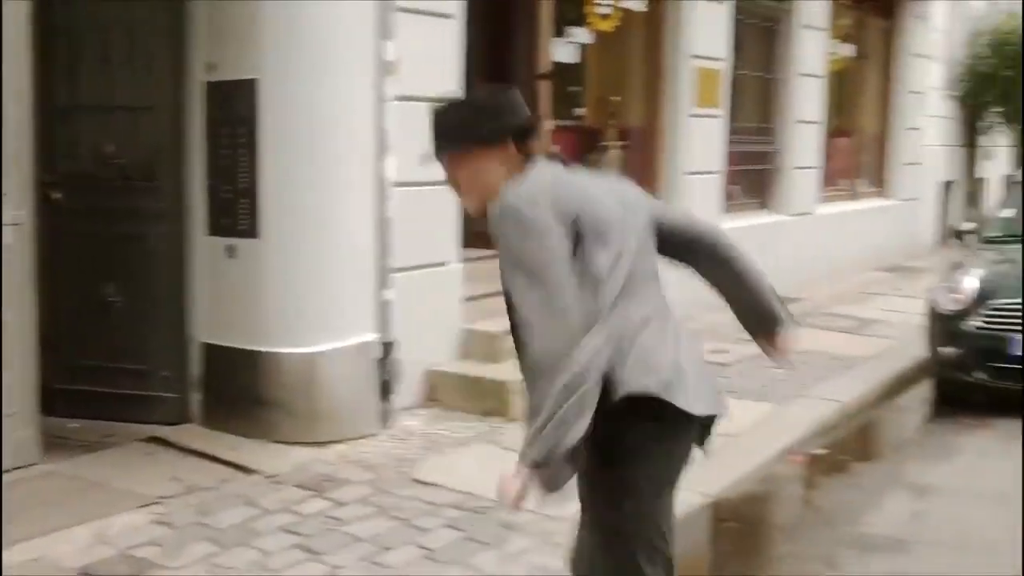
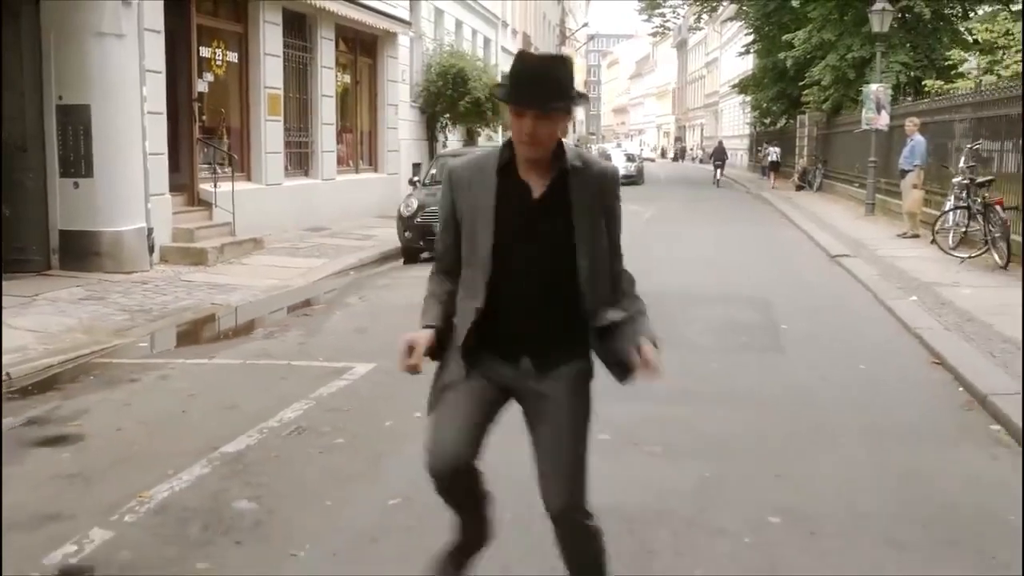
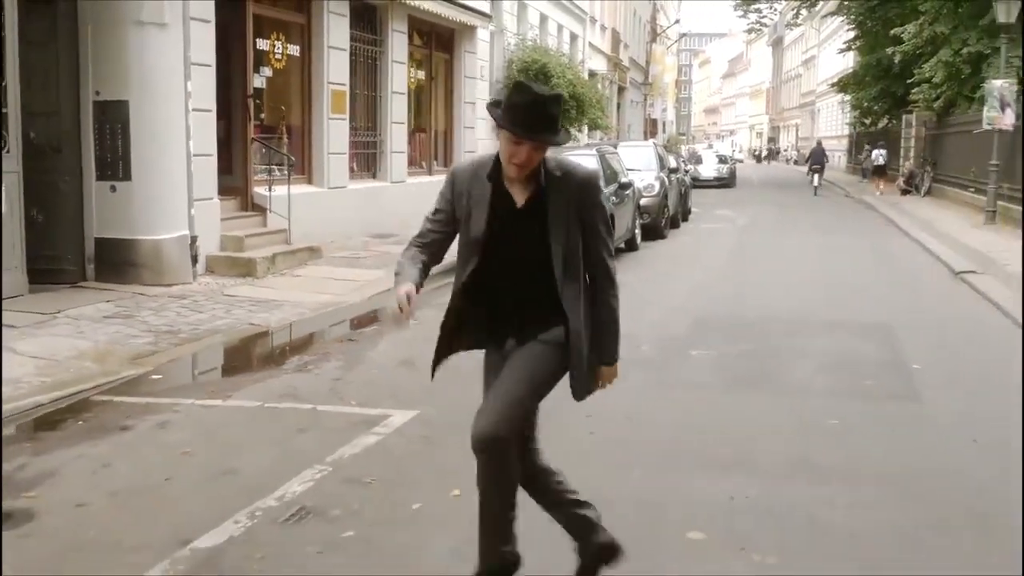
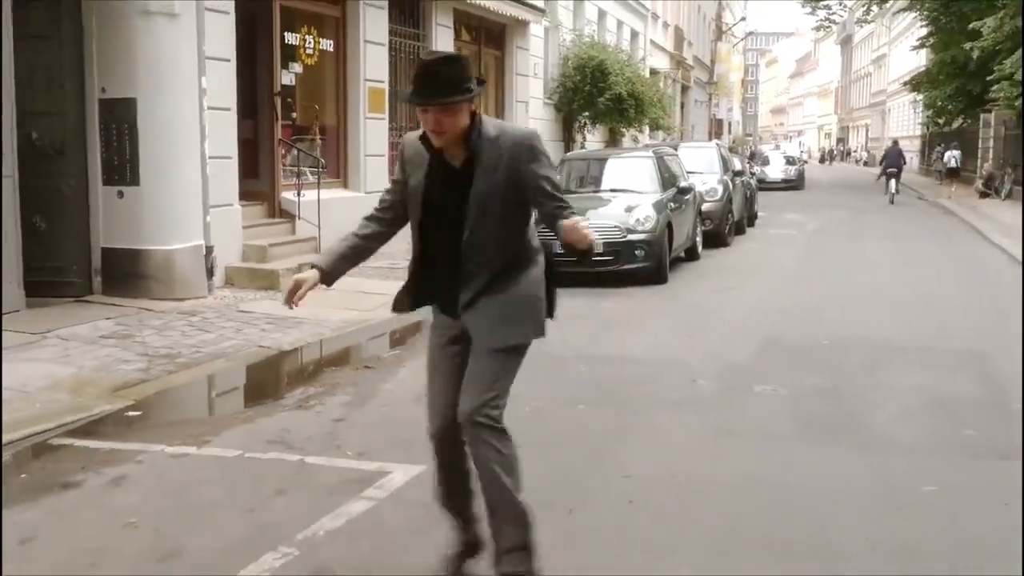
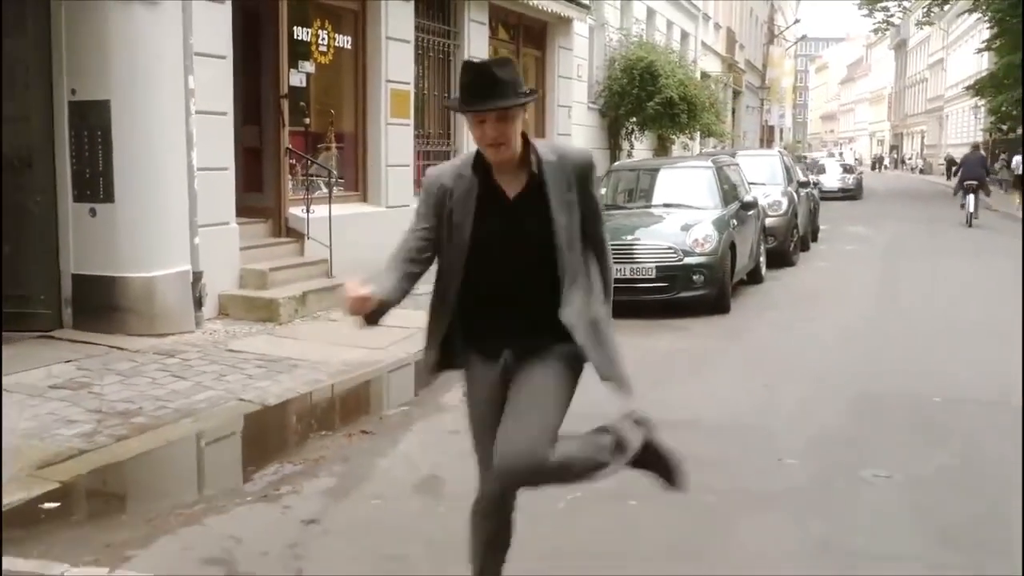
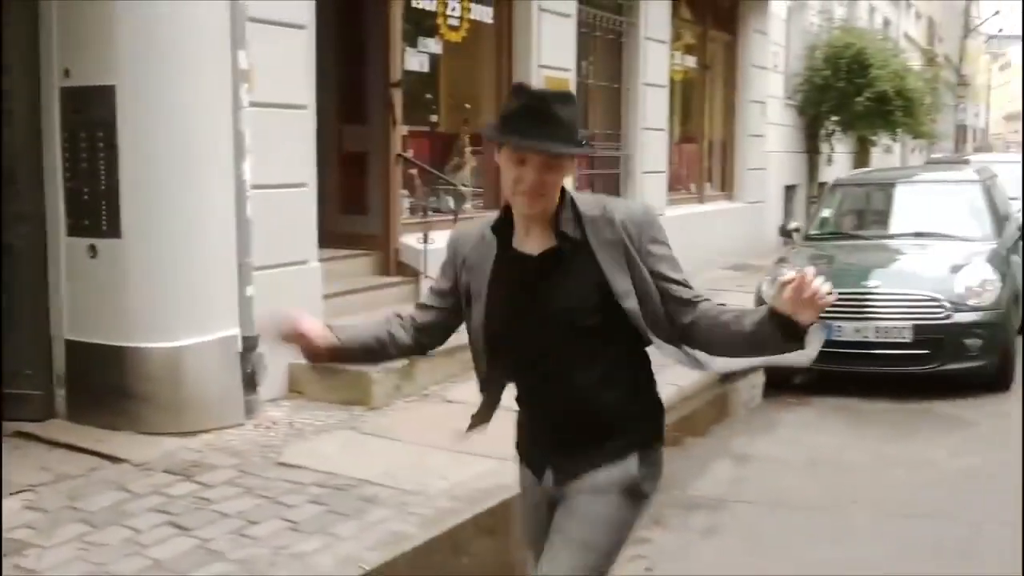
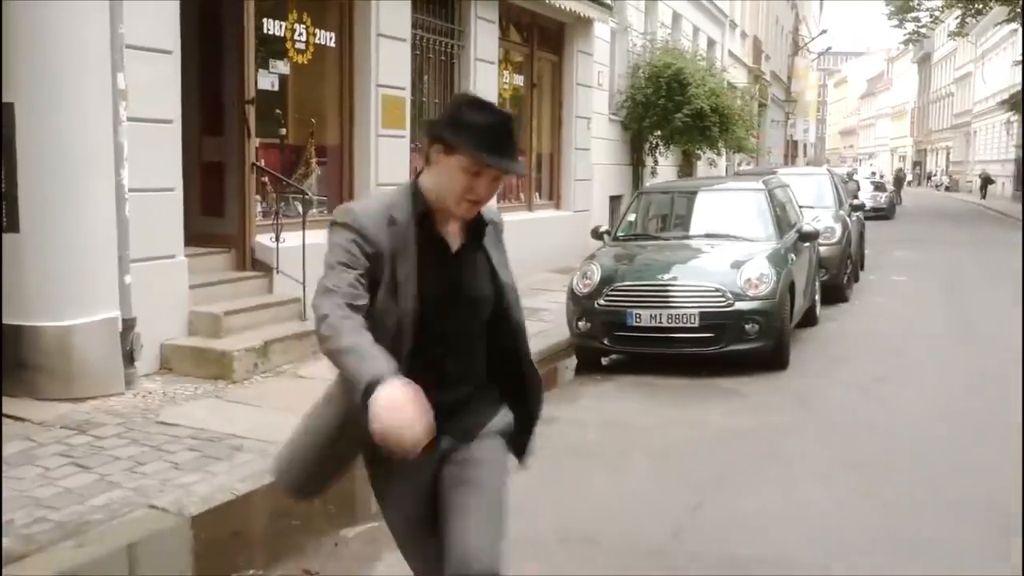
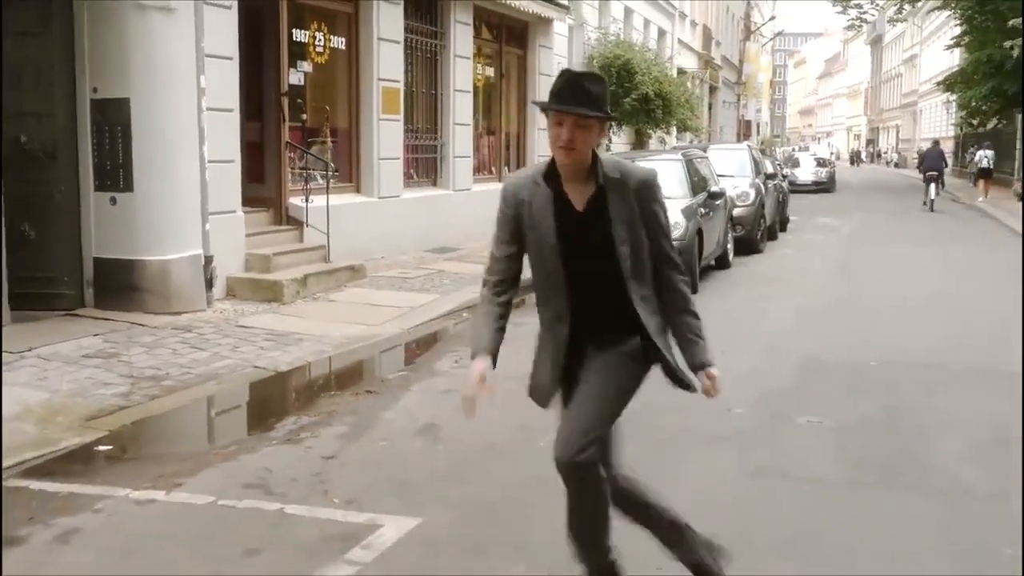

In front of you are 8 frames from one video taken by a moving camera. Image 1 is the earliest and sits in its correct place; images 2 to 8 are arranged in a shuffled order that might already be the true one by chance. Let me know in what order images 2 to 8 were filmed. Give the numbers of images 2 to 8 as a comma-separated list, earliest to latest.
6, 7, 5, 8, 4, 3, 2
